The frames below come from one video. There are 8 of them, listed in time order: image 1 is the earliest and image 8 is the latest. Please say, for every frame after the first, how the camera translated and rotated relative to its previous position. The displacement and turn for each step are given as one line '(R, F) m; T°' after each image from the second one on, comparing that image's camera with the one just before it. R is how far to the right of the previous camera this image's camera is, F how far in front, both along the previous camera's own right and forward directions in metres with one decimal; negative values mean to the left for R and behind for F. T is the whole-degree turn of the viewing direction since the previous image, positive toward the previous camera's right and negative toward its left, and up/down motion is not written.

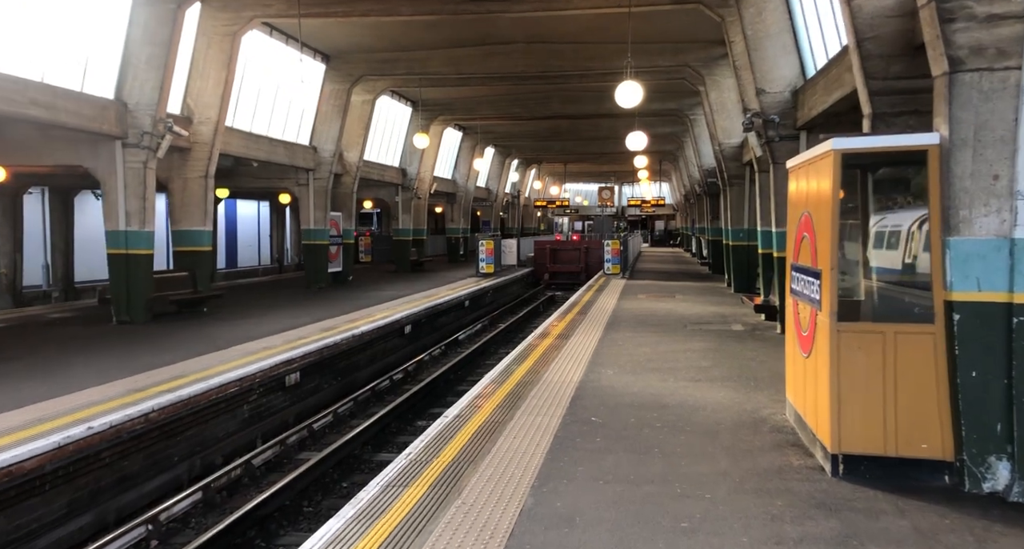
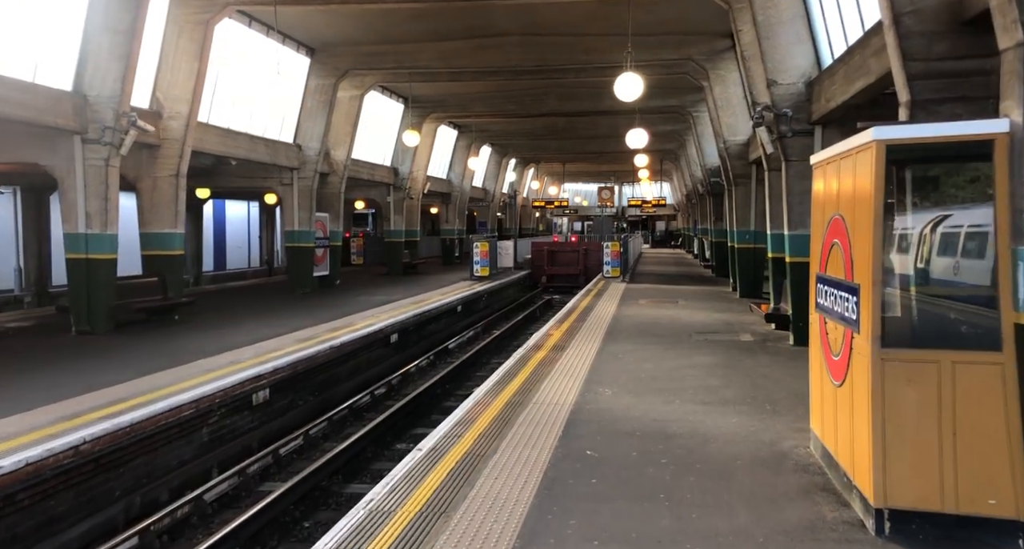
(+0.2, +0.9) m; 0°
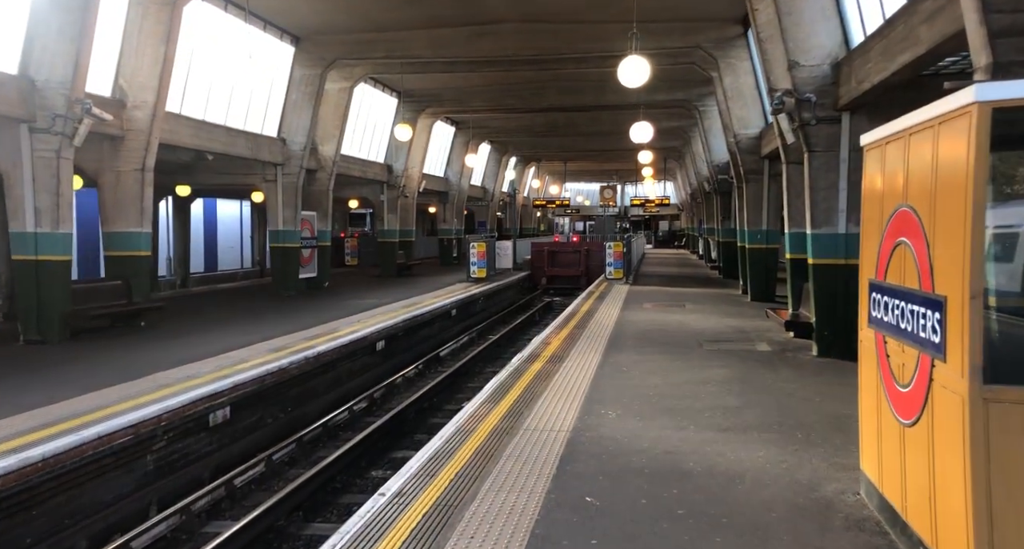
(+0.1, +1.1) m; 0°
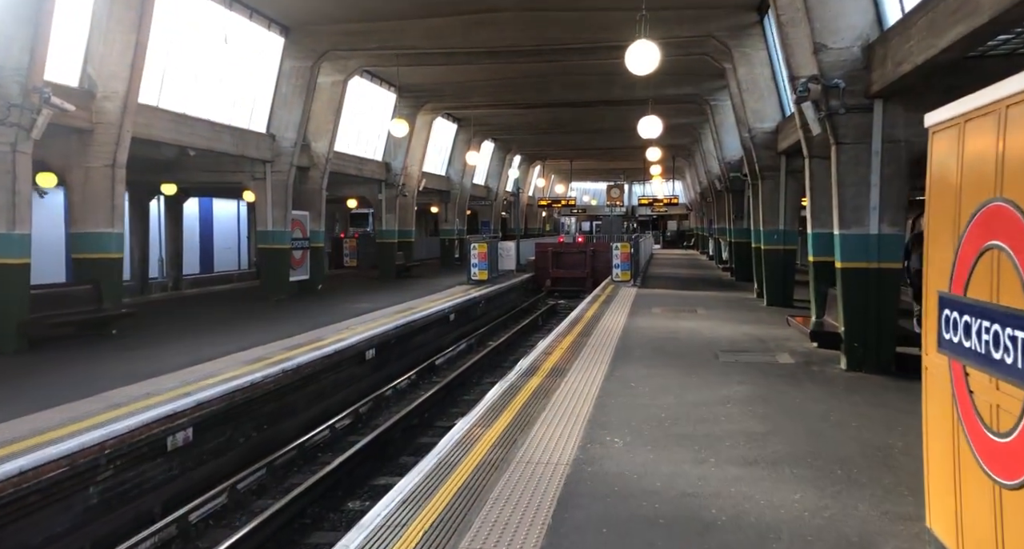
(+0.1, +1.0) m; -1°
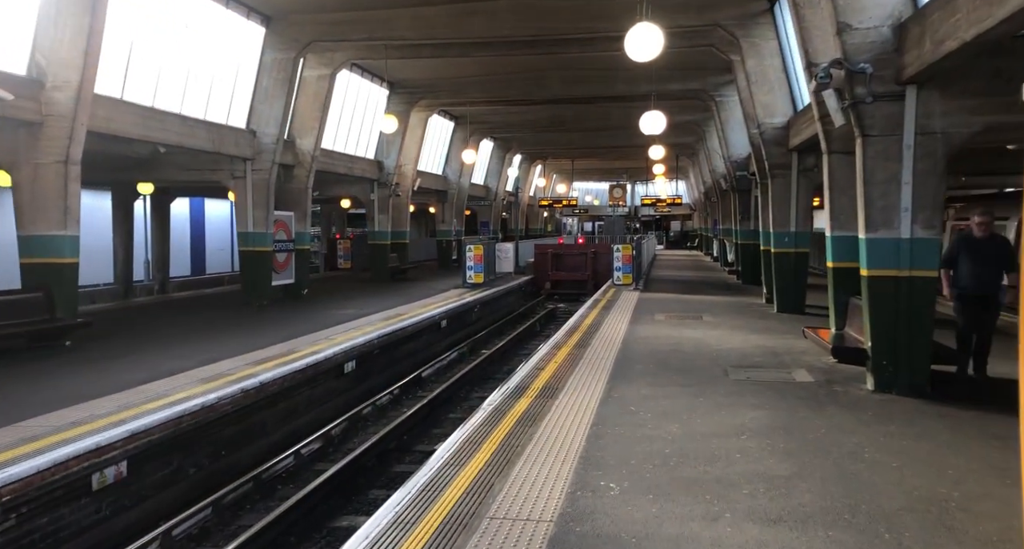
(+0.2, +1.0) m; 0°
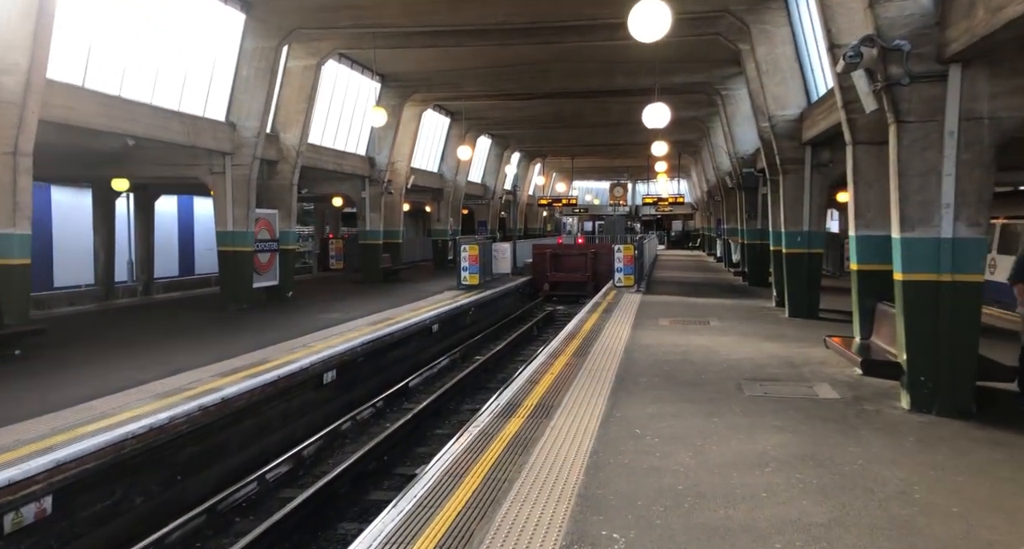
(+0.1, +1.0) m; 0°
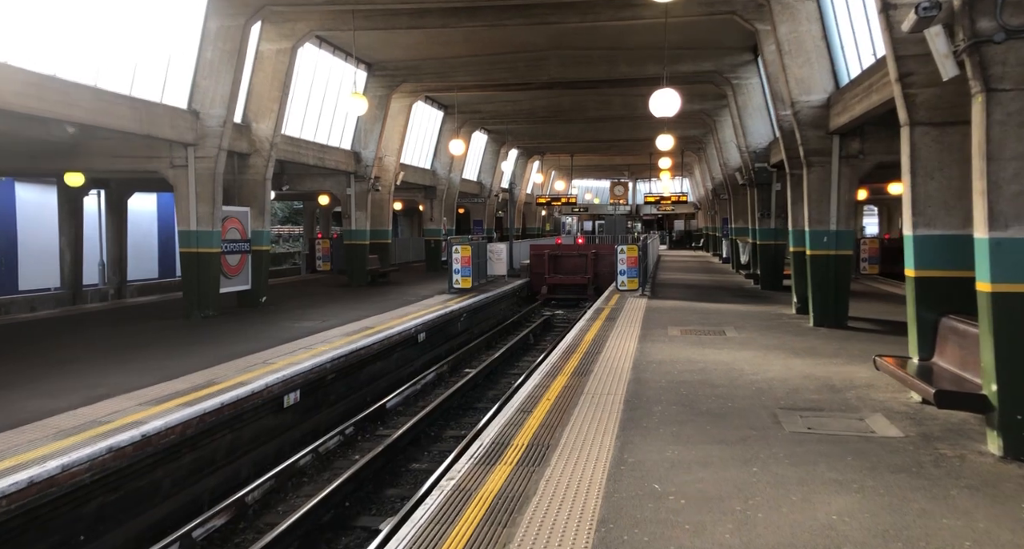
(+0.1, +1.5) m; 0°
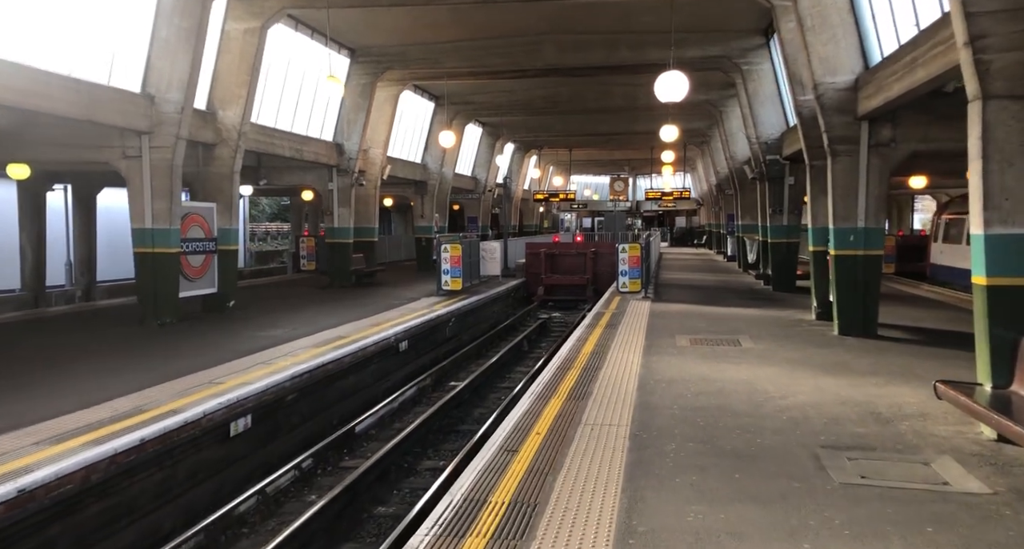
(+0.2, +1.4) m; 0°
